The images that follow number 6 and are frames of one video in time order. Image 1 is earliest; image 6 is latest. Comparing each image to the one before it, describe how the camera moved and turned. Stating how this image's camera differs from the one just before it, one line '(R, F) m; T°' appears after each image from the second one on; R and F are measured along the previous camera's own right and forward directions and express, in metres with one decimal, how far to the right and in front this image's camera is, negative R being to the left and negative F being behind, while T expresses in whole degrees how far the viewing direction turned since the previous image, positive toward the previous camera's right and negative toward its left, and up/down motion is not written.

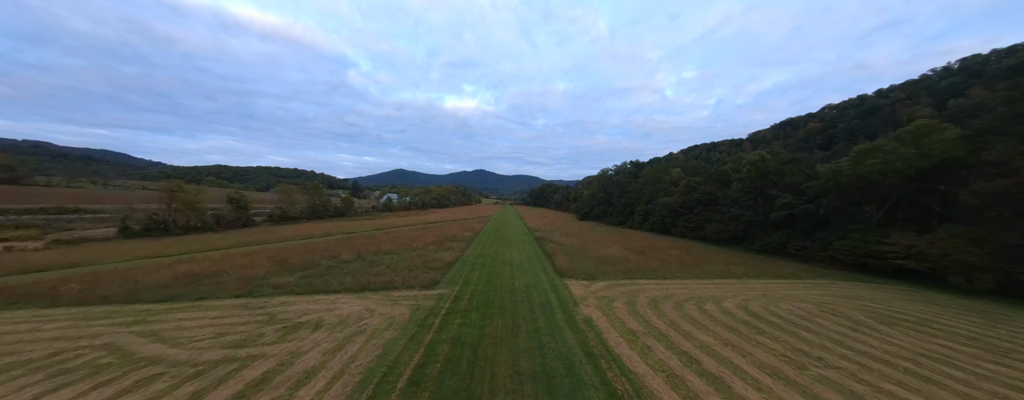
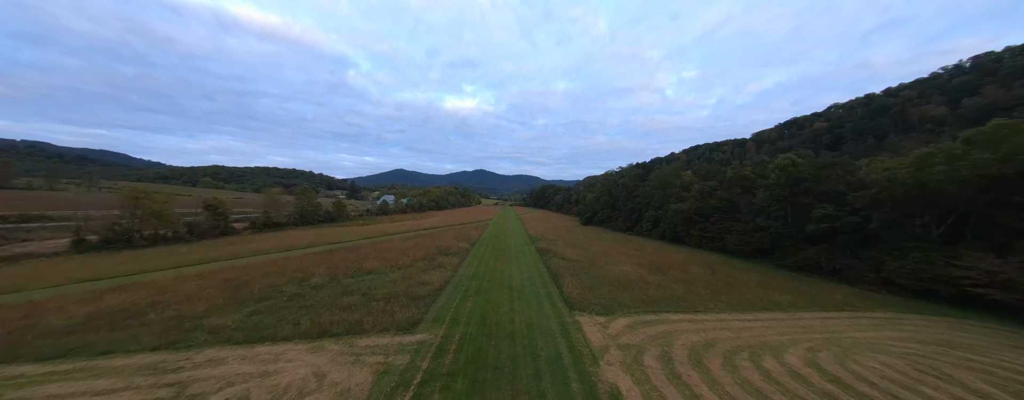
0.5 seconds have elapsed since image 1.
(0.0, +2.4) m; 0°
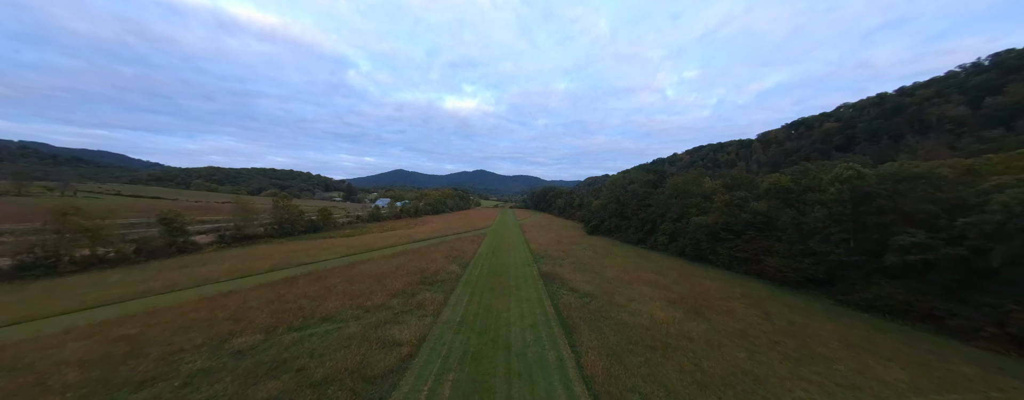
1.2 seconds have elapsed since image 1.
(+0.1, +3.7) m; 0°
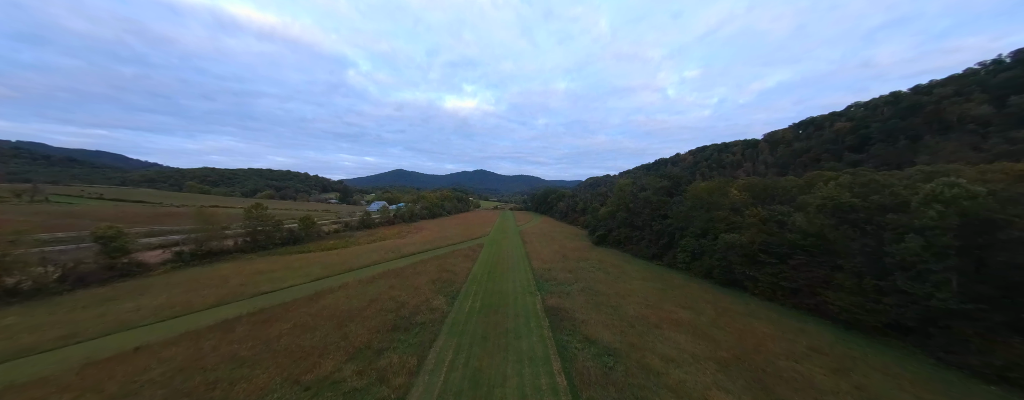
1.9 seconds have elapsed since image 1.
(+0.1, +3.8) m; 0°
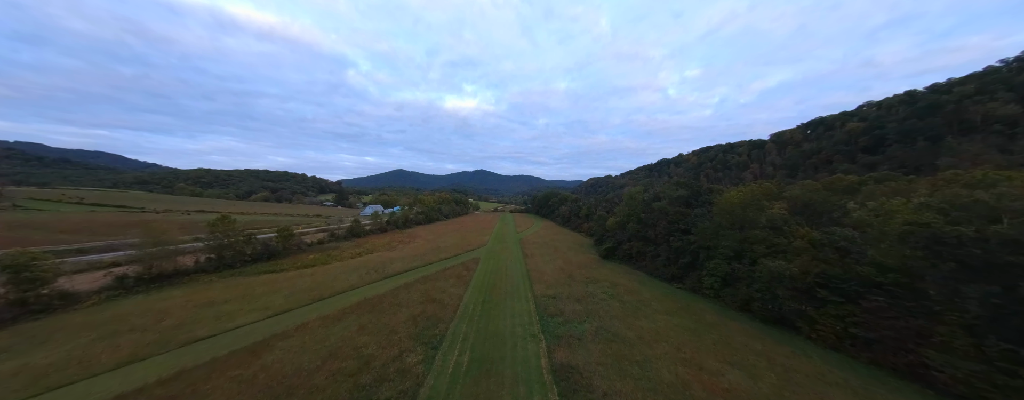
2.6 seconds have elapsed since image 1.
(+0.1, +3.9) m; 0°
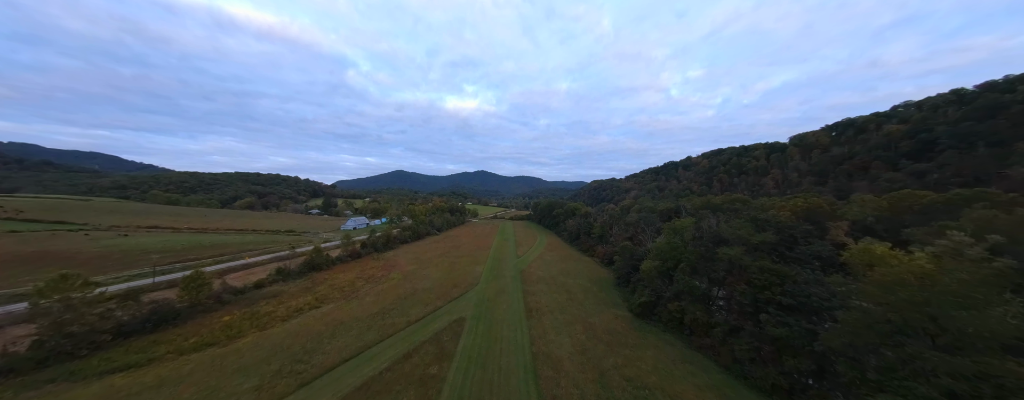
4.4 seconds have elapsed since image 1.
(+0.2, +10.6) m; 0°
